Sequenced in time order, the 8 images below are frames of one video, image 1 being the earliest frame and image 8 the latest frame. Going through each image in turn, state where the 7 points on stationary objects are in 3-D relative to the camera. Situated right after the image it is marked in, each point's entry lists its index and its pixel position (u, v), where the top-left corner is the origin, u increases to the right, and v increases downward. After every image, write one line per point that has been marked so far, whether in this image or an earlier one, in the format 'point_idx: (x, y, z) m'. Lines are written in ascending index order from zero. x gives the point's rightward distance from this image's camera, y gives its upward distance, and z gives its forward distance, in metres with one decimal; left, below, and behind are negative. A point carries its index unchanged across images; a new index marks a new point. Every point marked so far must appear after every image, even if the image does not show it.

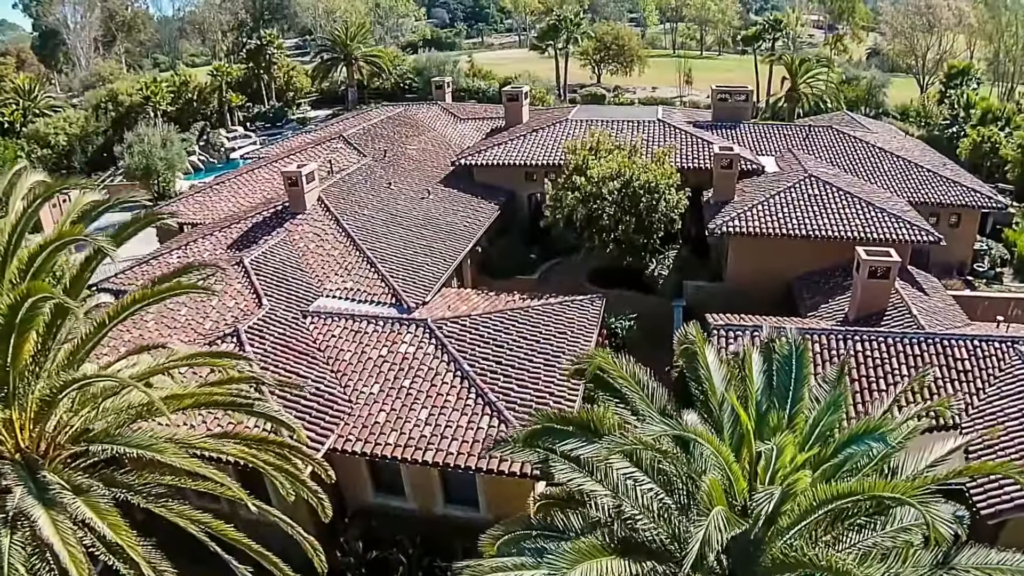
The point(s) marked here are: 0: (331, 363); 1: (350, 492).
0: (-14.7, -6.1, +19.0) m
1: (-12.9, -16.5, +18.3) m
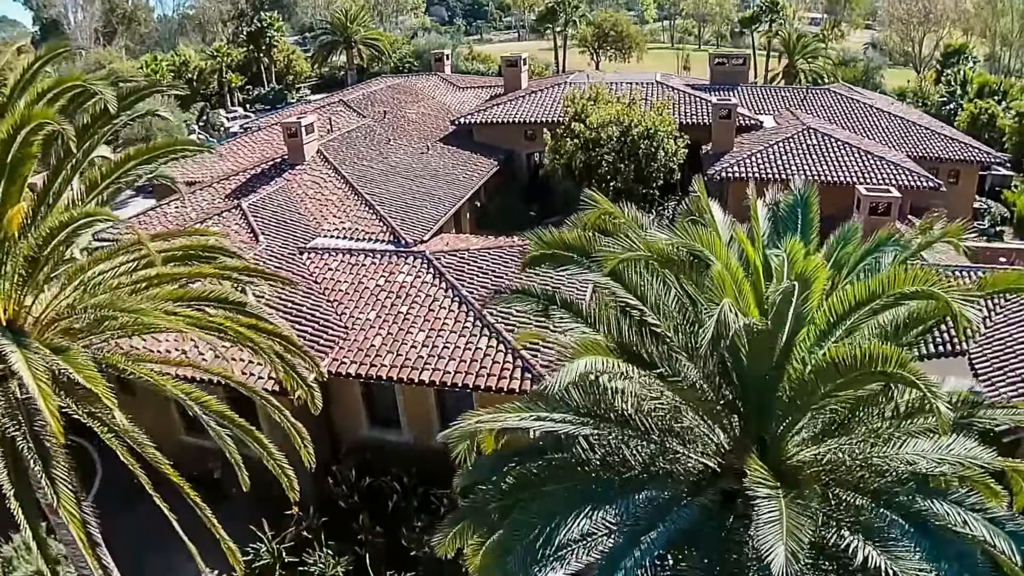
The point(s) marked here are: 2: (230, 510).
0: (-14.7, -0.4, +18.6) m
1: (-12.9, -10.7, +17.8) m
2: (-21.3, -17.2, +17.5) m
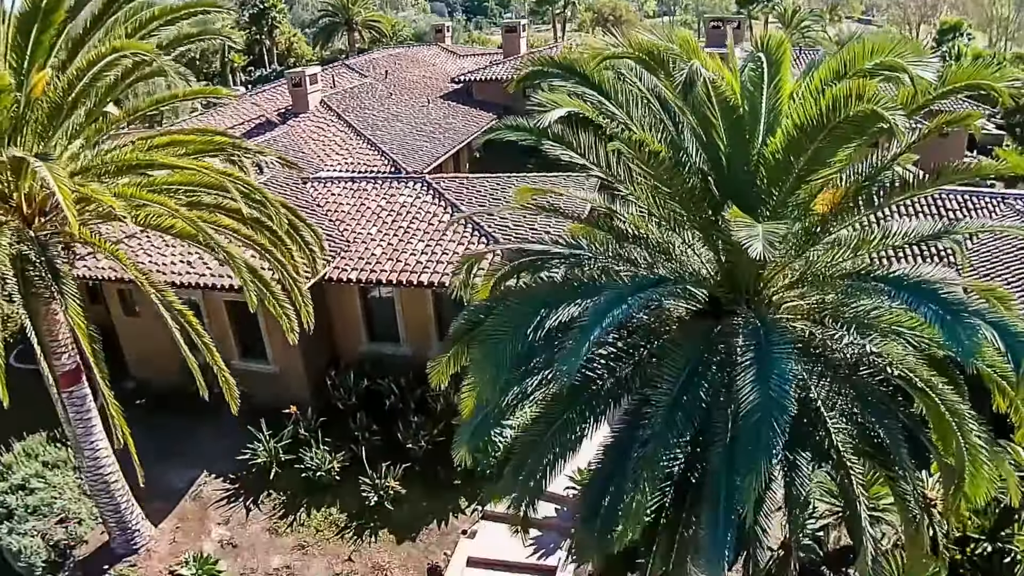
0: (-15.0, +6.2, +18.9) m
1: (-13.2, -4.1, +18.0) m
2: (-21.6, -10.6, +17.6) m
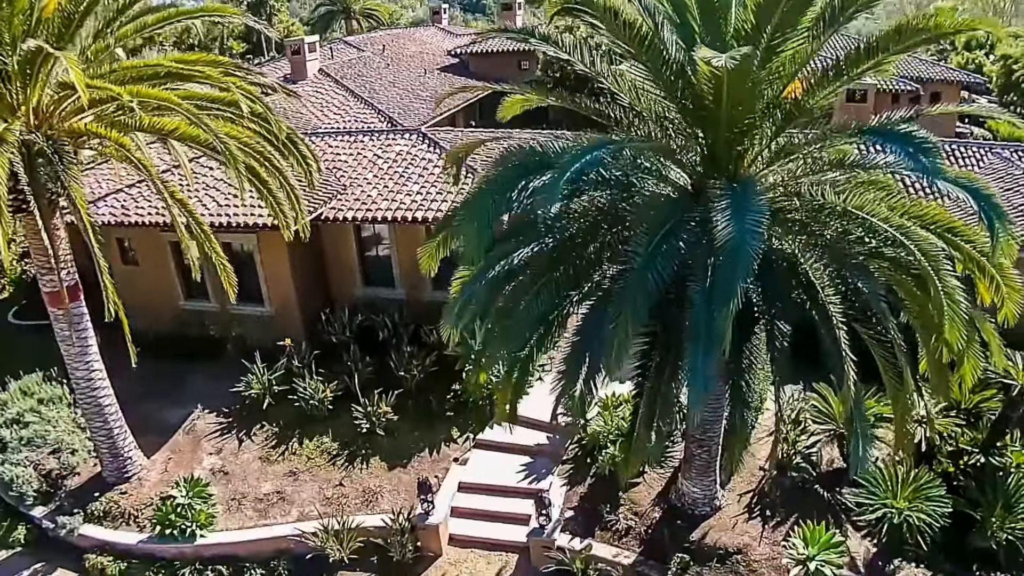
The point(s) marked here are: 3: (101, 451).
0: (-15.5, +10.6, +19.2) m
1: (-13.7, +0.4, +18.1) m
2: (-22.1, -6.1, +17.7) m
3: (-25.3, -10.0, +14.2) m
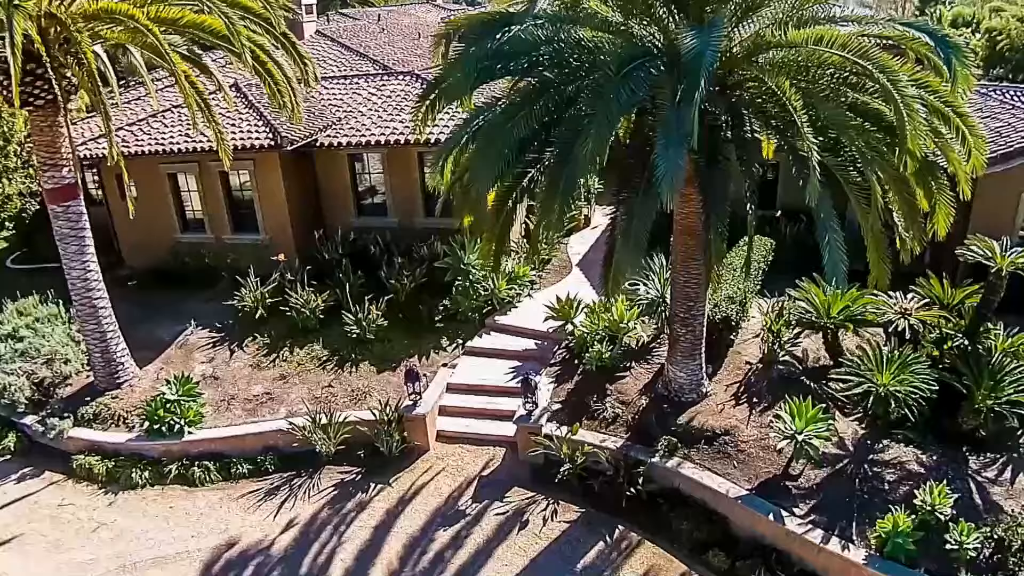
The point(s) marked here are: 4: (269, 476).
0: (-16.3, +16.4, +19.8) m
1: (-14.5, +6.1, +18.5) m
2: (-22.8, -0.4, +17.9) m
3: (-26.0, -4.2, +14.3) m
4: (-13.4, -10.4, +12.8) m
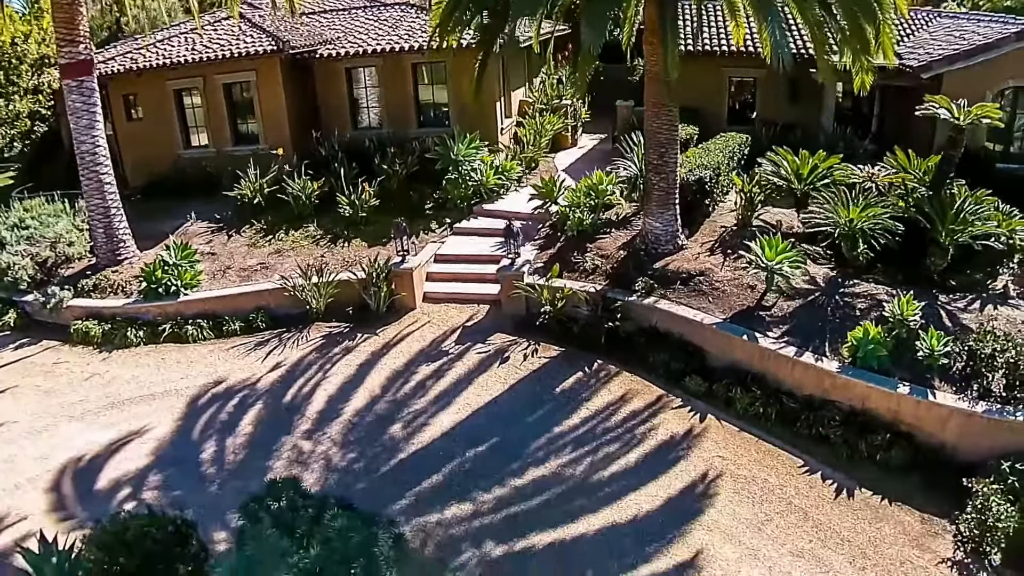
0: (-17.2, +23.9, +21.3) m
1: (-15.4, +13.8, +19.5) m
2: (-23.7, +7.2, +18.7) m
3: (-26.9, +3.6, +15.0) m
4: (-14.3, -2.5, +13.1) m
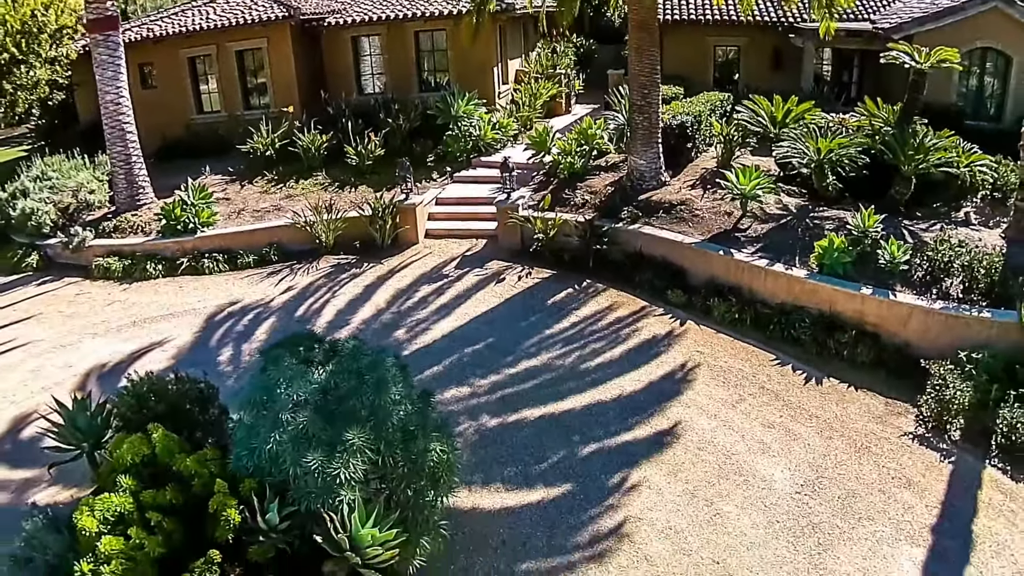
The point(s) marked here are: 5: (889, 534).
0: (-17.5, +27.7, +22.6) m
1: (-15.7, +17.6, +20.7) m
2: (-24.0, +11.1, +19.8) m
3: (-27.2, +7.5, +15.9) m
4: (-14.6, +1.4, +14.0) m
5: (+12.2, -7.9, +7.4) m
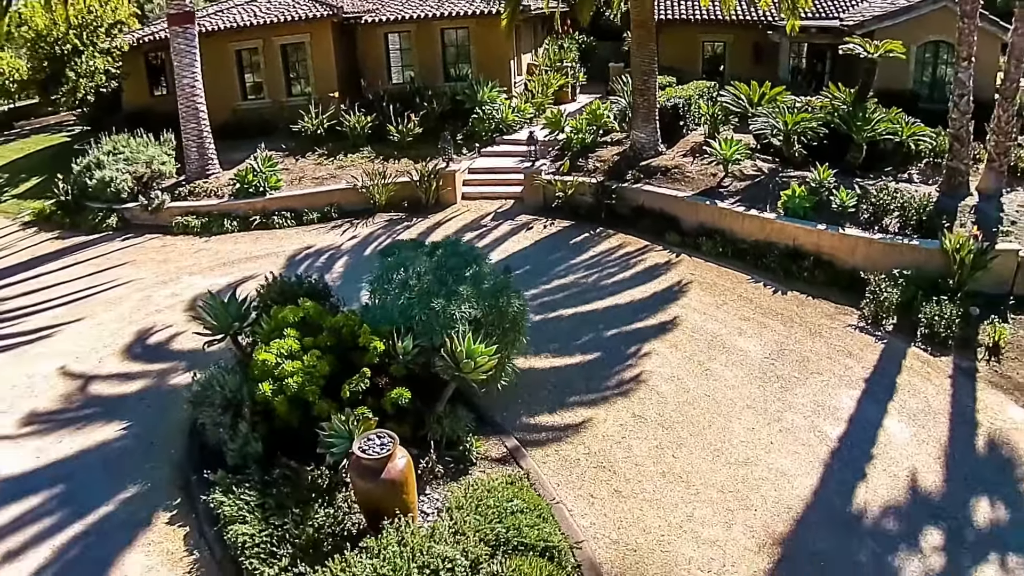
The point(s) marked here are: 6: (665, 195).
0: (-16.1, +31.0, +25.4) m
1: (-14.1, +20.9, +23.3) m
2: (-22.4, +14.3, +22.2) m
3: (-25.5, +10.8, +18.3) m
4: (-12.8, +4.8, +16.5) m
5: (+14.2, -4.2, +10.3) m
6: (+10.0, +6.1, +15.1) m
